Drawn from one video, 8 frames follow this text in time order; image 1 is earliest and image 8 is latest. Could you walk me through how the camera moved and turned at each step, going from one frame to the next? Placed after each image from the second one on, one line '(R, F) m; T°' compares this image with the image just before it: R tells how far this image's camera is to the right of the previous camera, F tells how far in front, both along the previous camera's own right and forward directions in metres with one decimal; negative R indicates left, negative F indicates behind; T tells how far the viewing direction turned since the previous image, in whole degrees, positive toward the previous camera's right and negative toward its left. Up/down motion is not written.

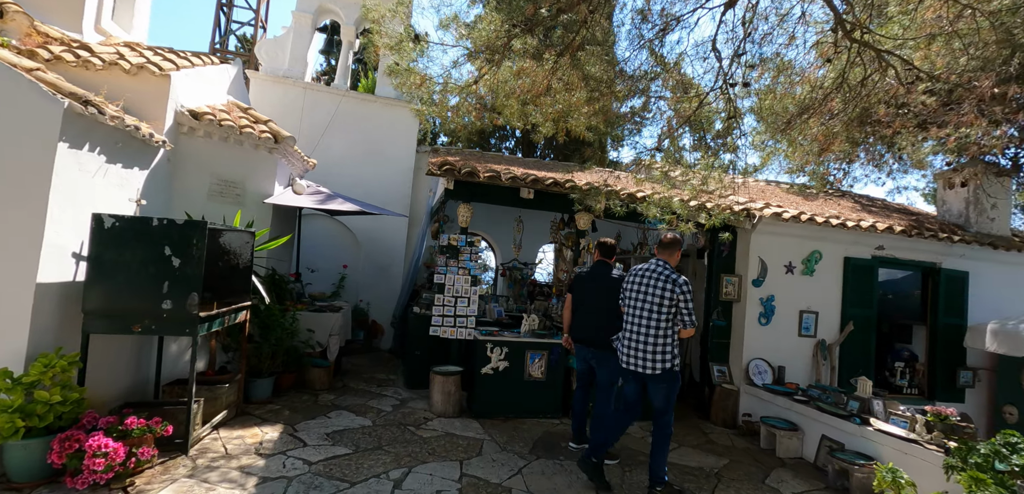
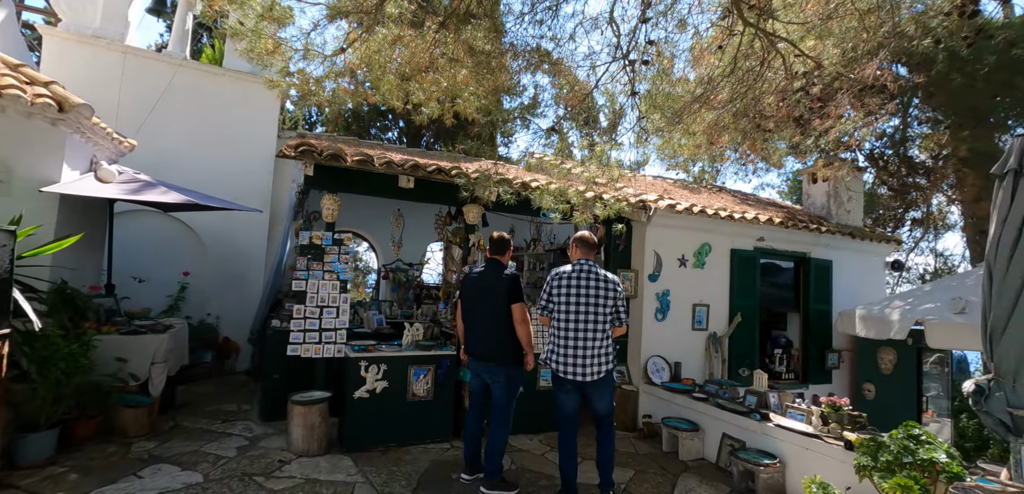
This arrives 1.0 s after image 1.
(+0.1, +0.7) m; +12°
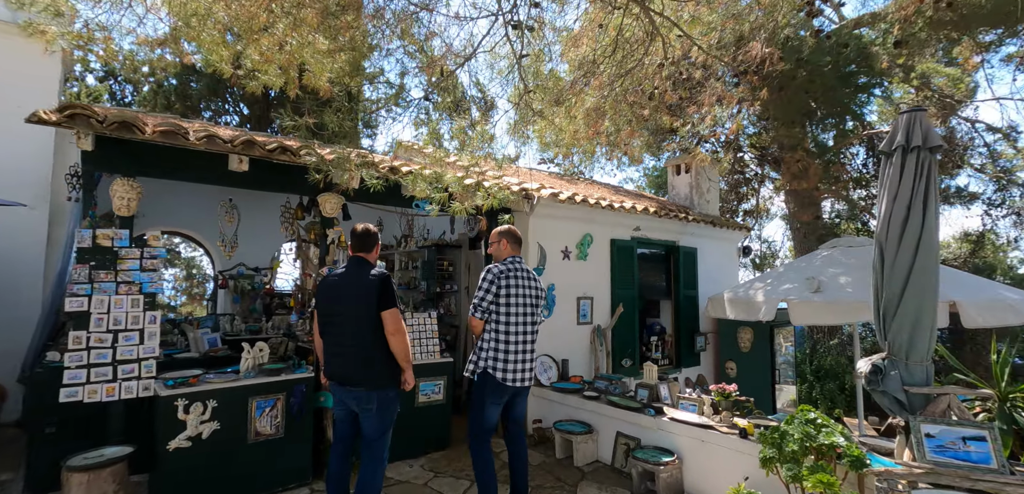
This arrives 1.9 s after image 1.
(0.0, +0.6) m; +15°
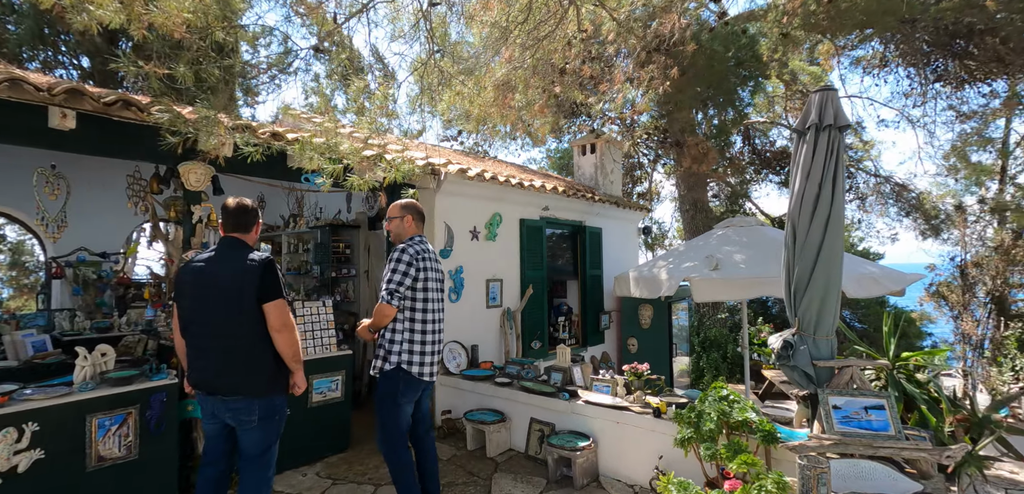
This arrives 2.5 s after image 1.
(0.0, +0.3) m; +11°
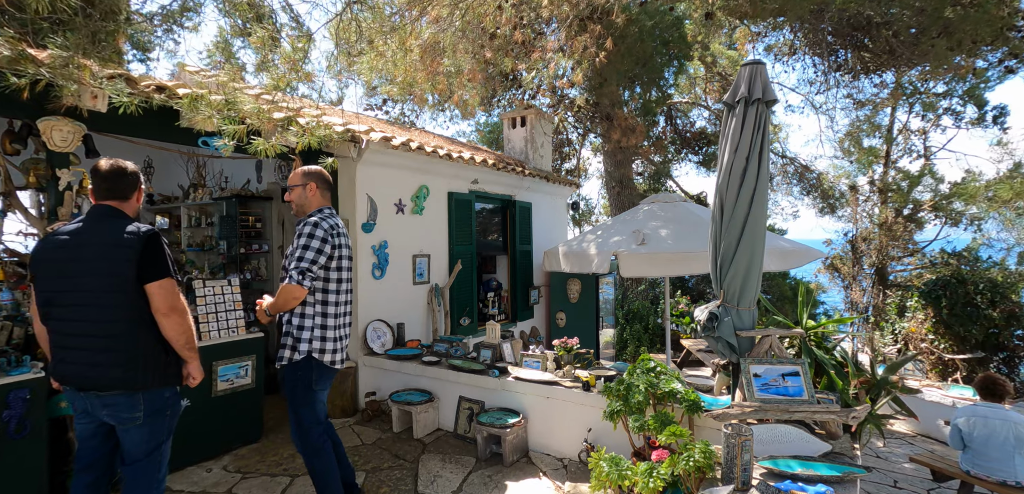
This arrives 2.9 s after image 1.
(0.0, +0.2) m; +8°
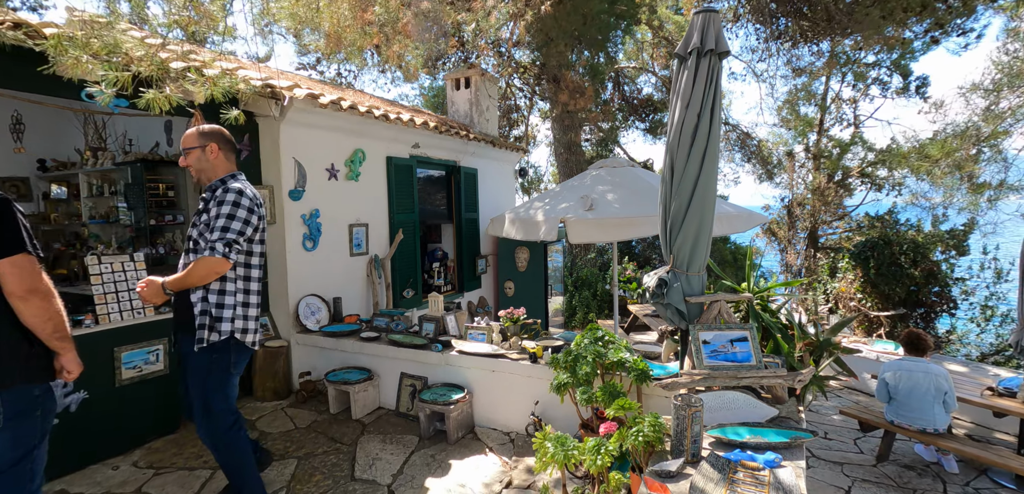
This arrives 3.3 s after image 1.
(+0.1, +0.2) m; +6°
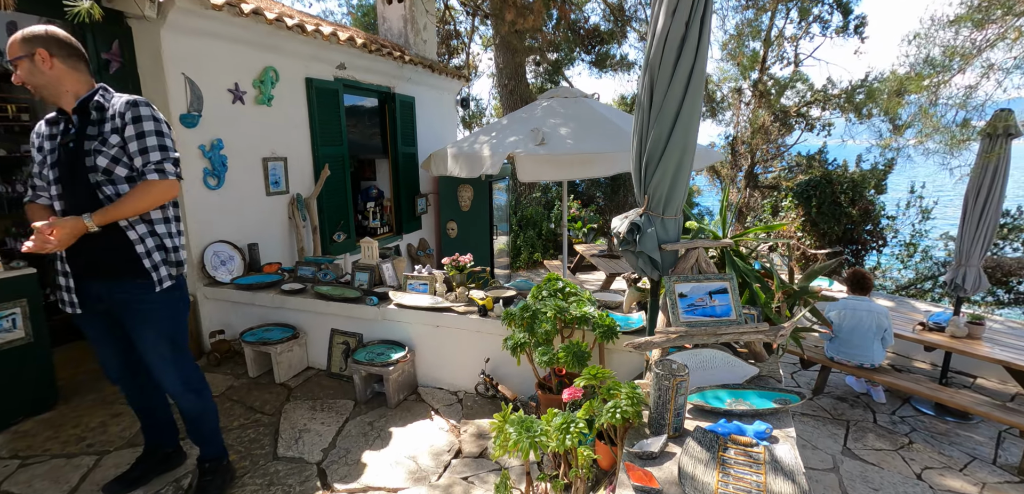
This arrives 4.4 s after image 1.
(0.0, +0.5) m; +7°
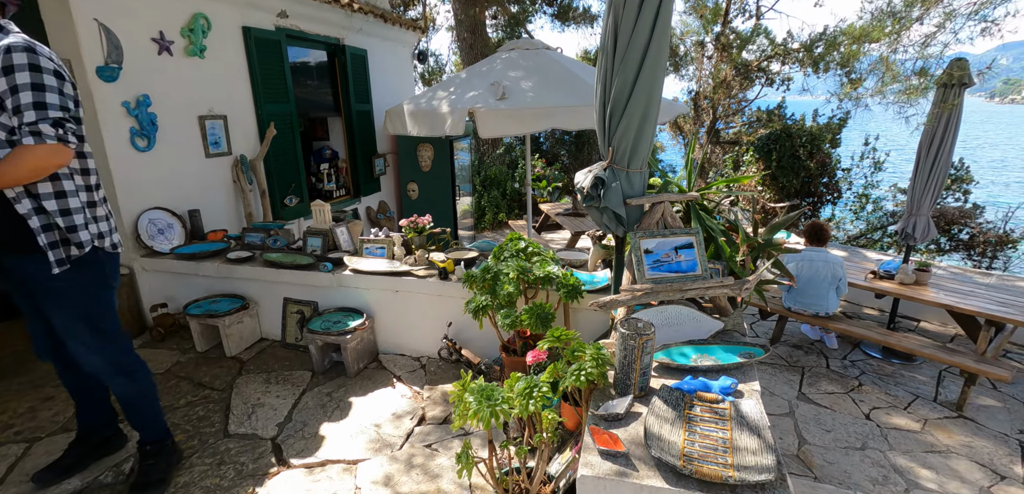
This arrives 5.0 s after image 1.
(0.0, +0.1) m; +4°
